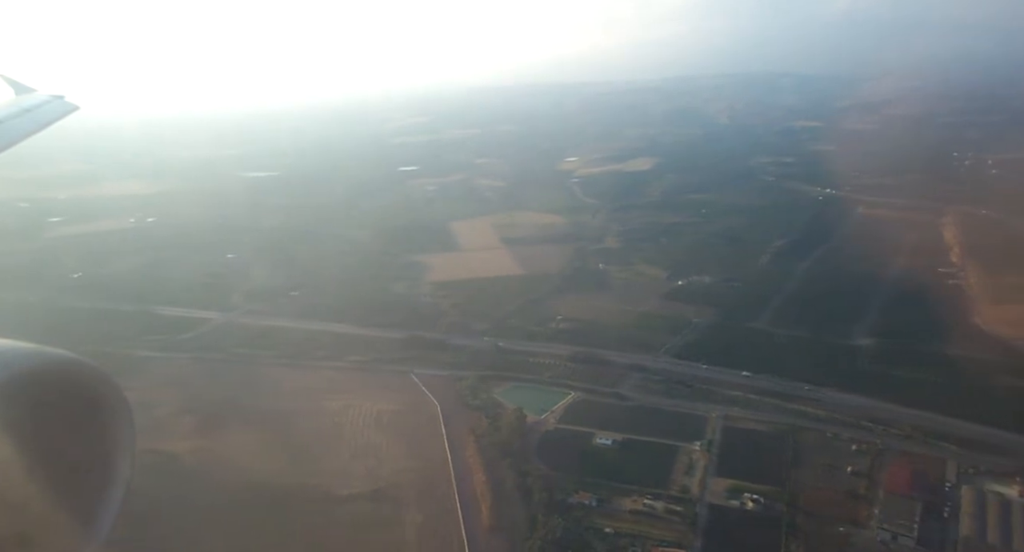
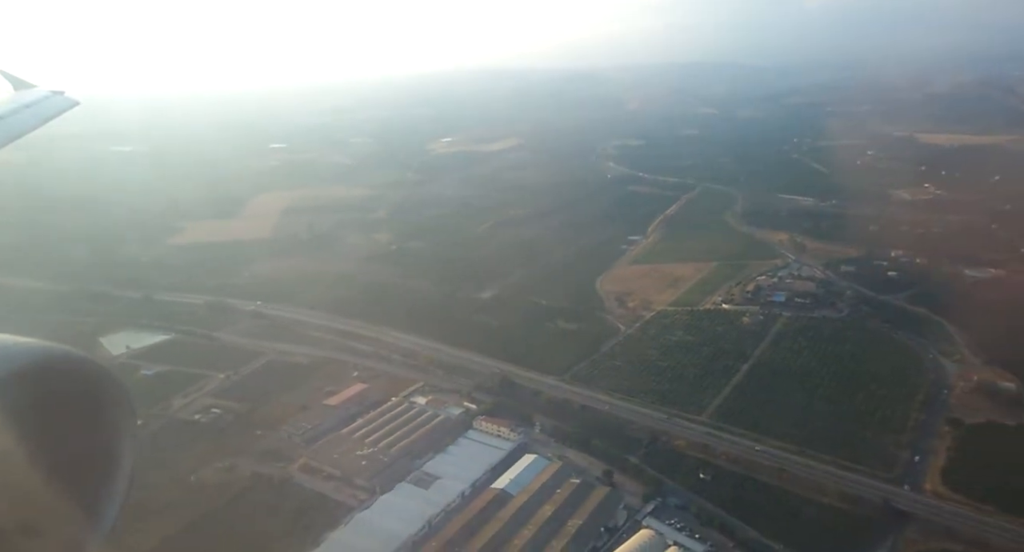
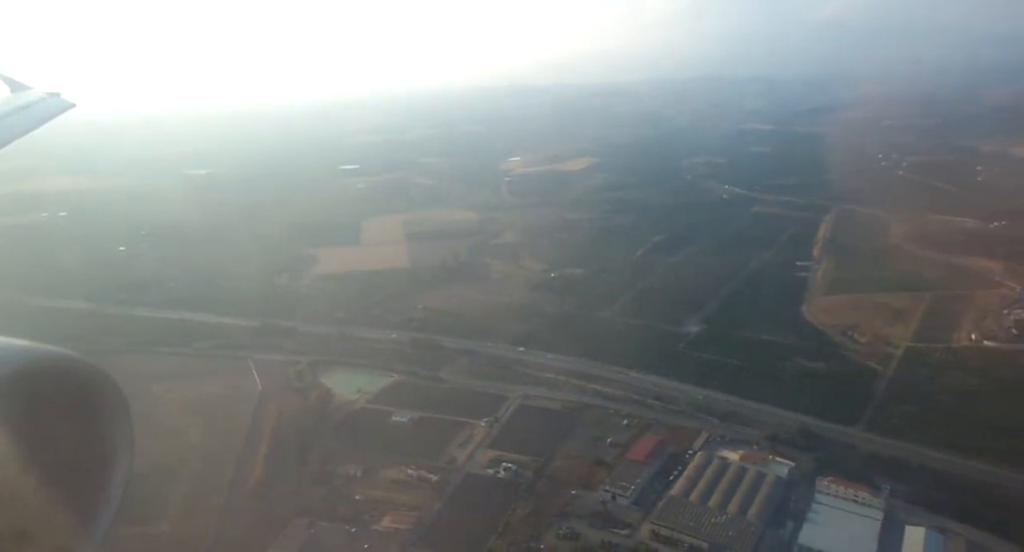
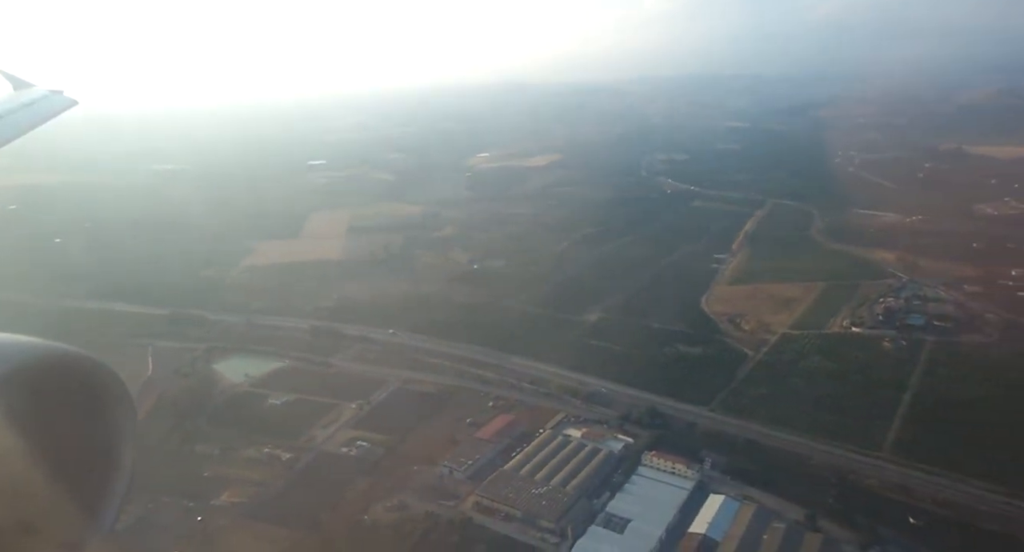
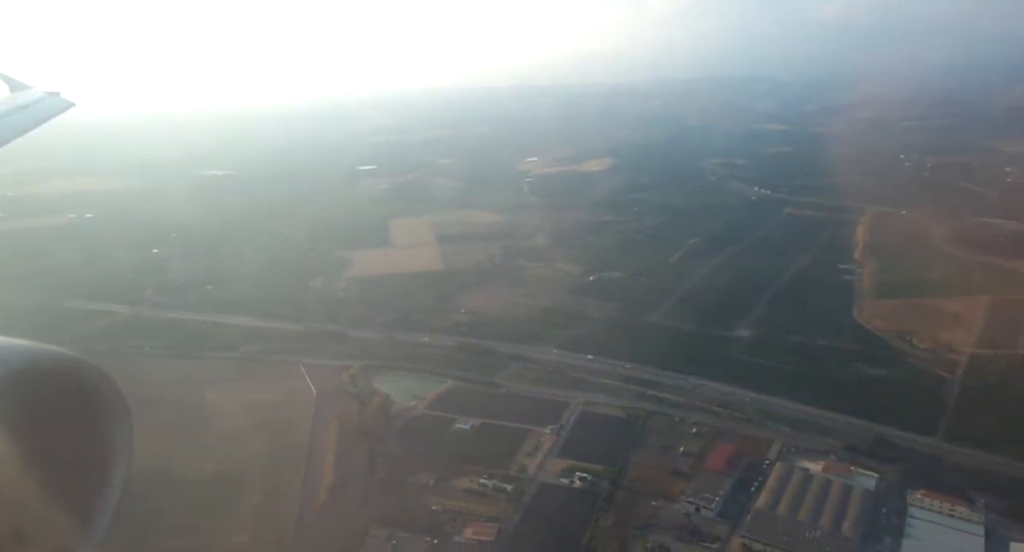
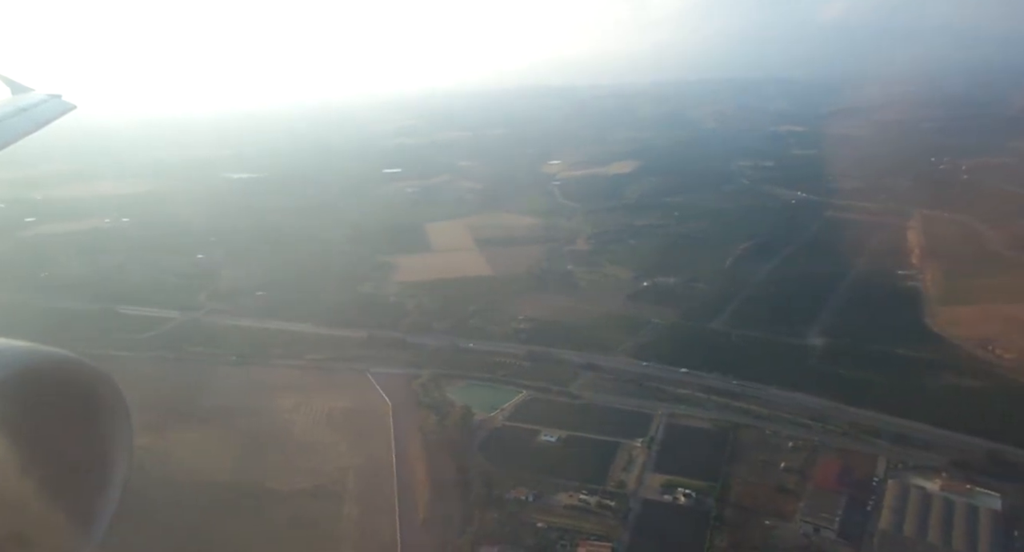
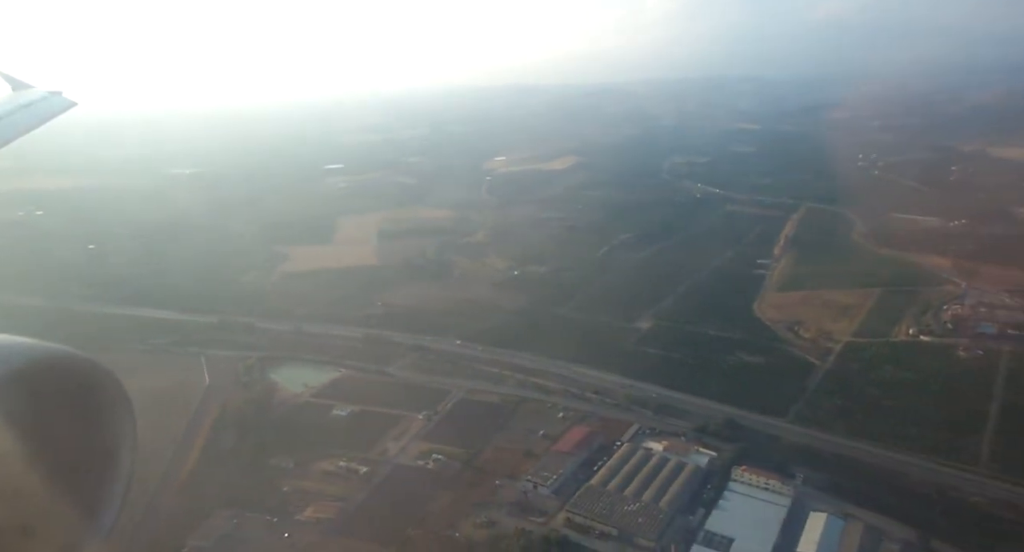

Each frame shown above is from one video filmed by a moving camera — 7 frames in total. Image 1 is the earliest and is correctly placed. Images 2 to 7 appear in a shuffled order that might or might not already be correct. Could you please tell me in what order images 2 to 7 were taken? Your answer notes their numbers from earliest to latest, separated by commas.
6, 5, 3, 7, 4, 2
